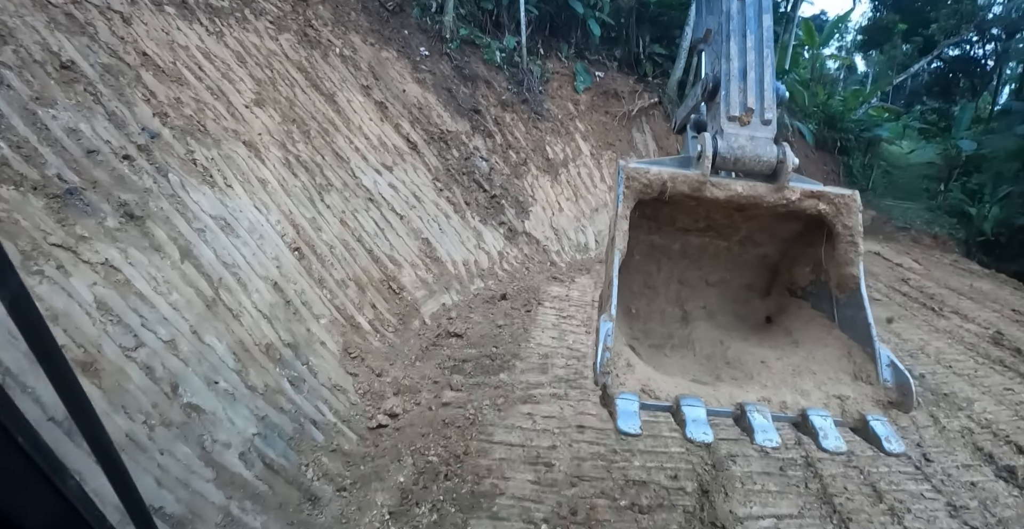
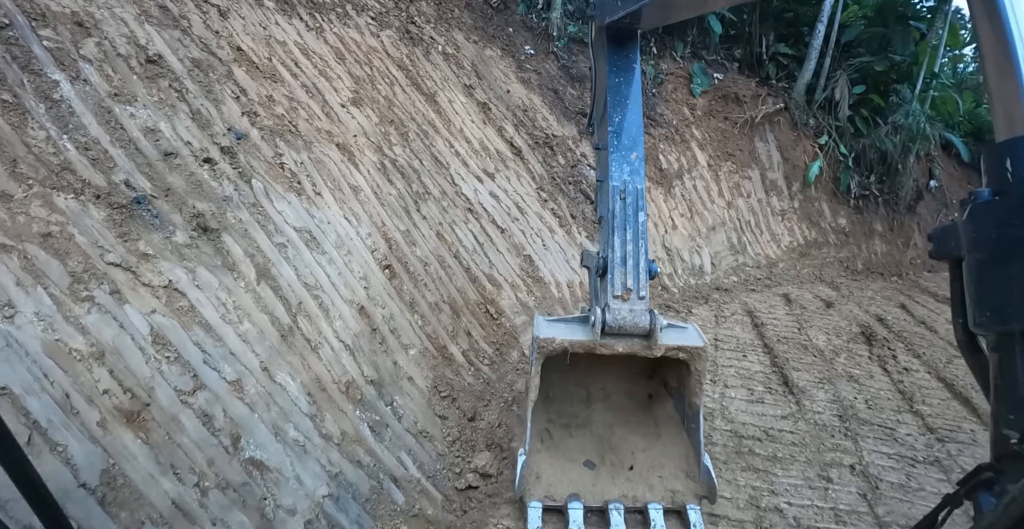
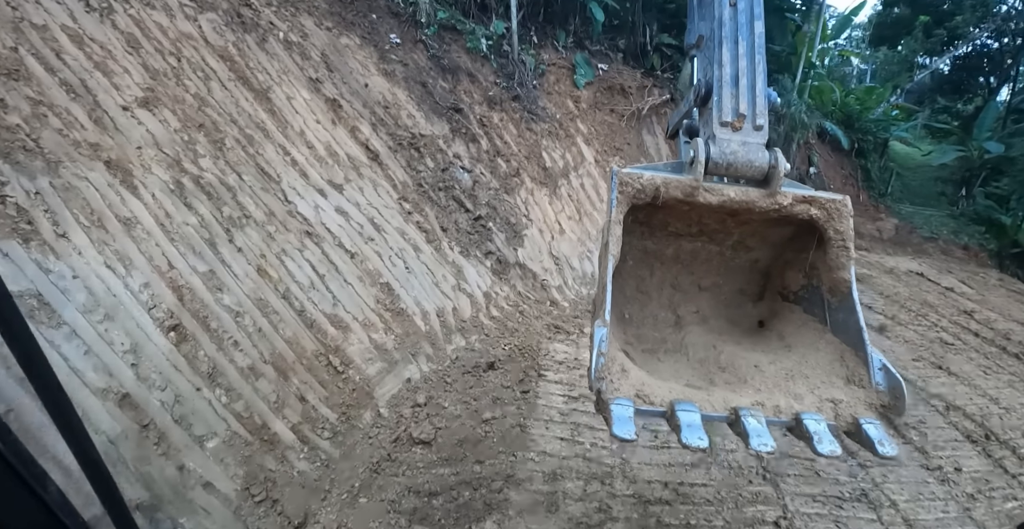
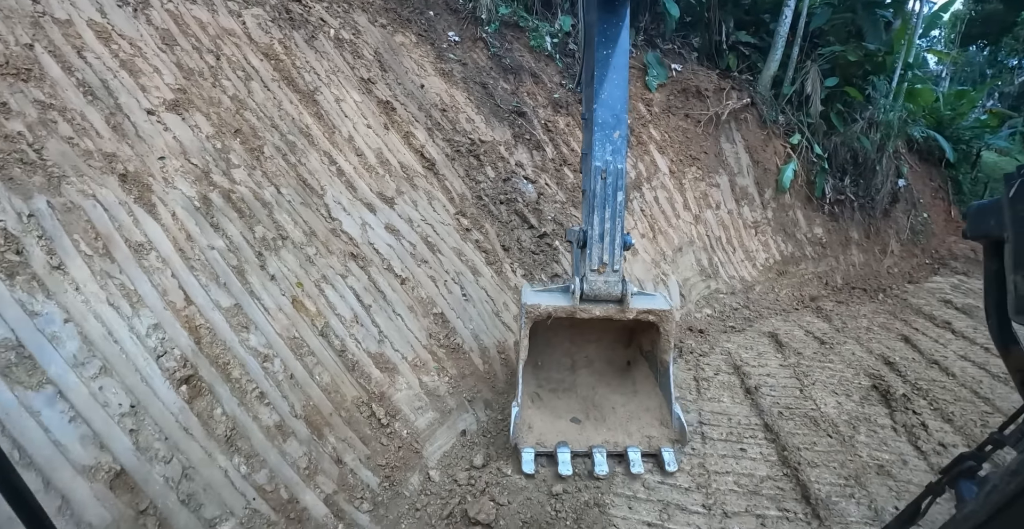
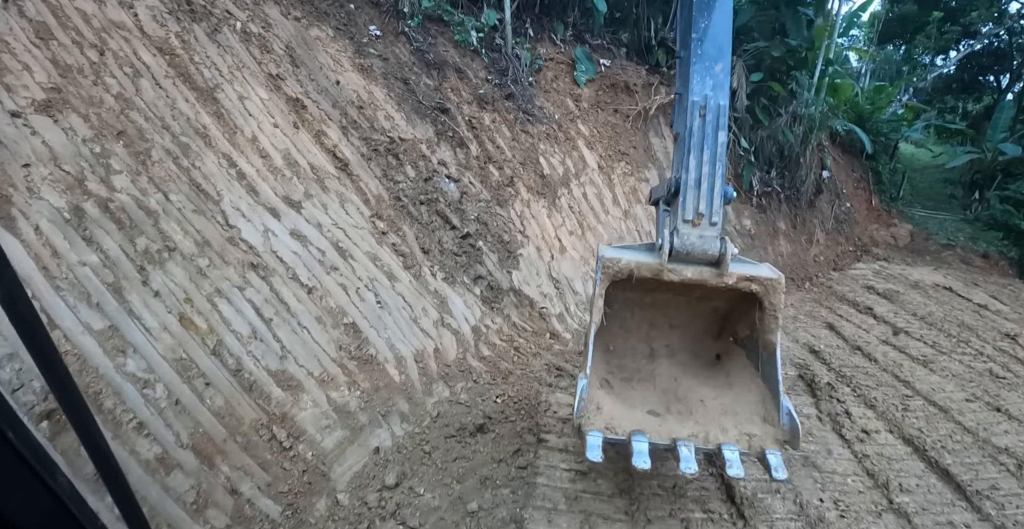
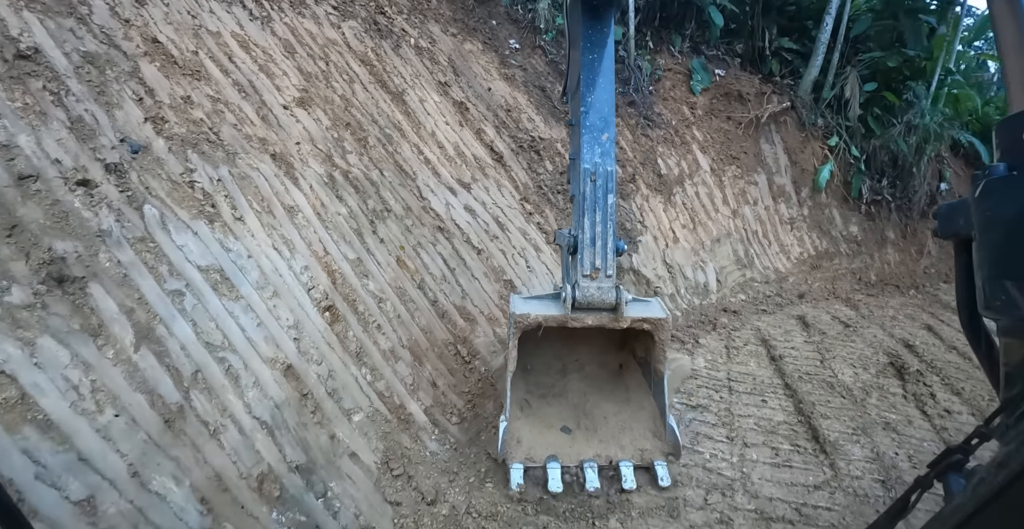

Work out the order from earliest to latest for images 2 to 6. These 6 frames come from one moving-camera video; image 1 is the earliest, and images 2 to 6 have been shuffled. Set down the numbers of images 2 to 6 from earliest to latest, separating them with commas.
3, 5, 4, 6, 2
